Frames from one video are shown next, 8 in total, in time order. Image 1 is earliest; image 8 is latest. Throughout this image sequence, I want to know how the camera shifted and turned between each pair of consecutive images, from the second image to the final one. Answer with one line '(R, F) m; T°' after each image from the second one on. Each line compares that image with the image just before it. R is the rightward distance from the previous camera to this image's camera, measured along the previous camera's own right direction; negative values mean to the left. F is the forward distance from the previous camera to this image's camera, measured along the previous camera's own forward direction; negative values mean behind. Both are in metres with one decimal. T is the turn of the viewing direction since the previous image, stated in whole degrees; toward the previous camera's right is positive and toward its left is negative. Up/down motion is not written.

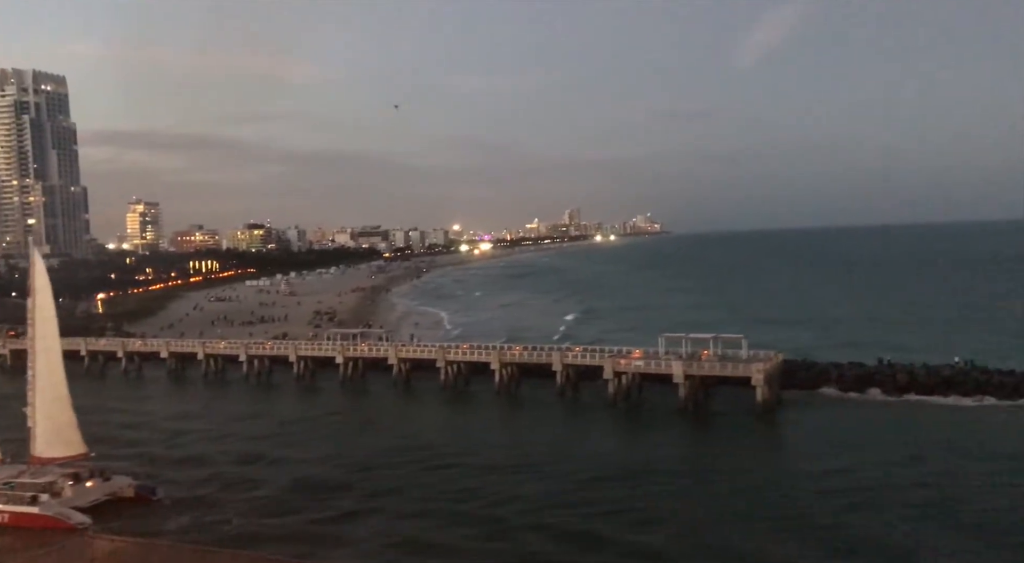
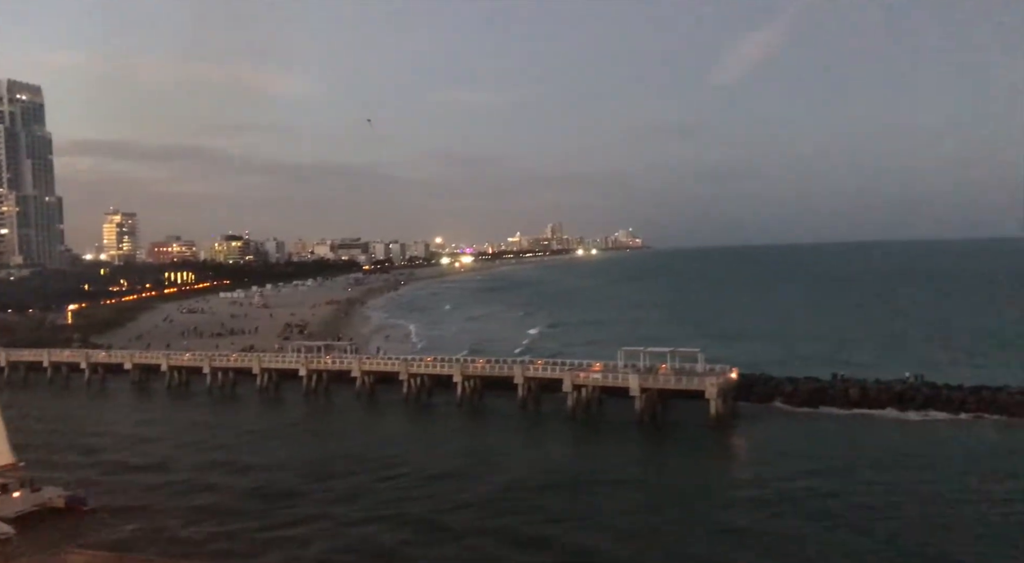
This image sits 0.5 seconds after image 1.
(-1.5, -1.6) m; +2°
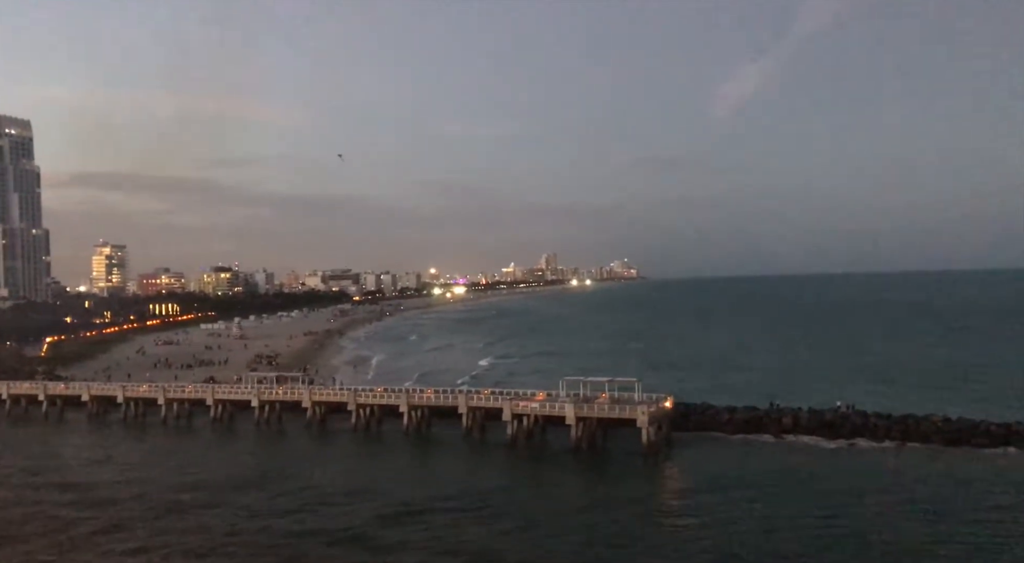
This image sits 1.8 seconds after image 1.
(+2.9, -1.3) m; 0°
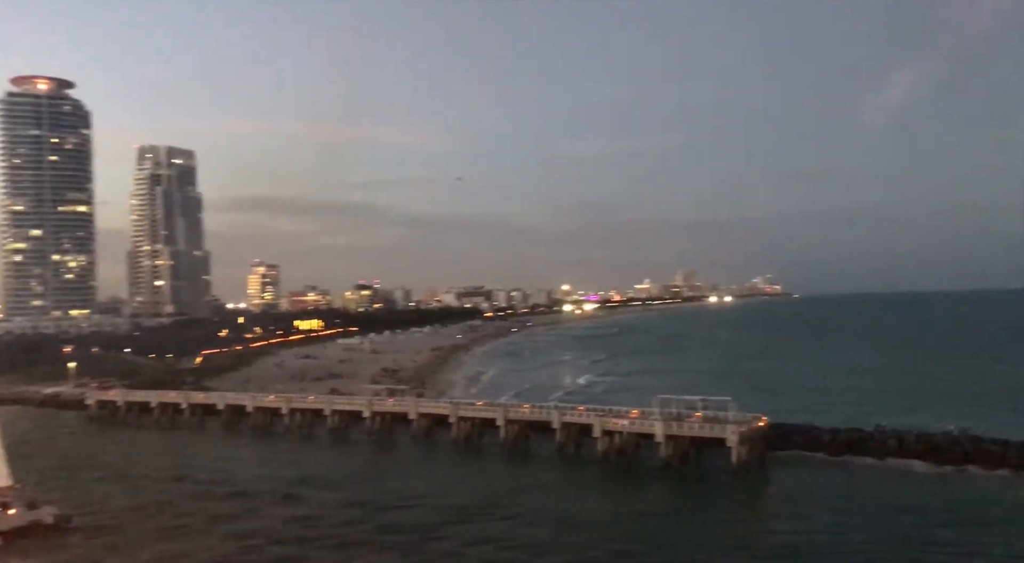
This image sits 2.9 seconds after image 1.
(+2.6, -1.4) m; -9°
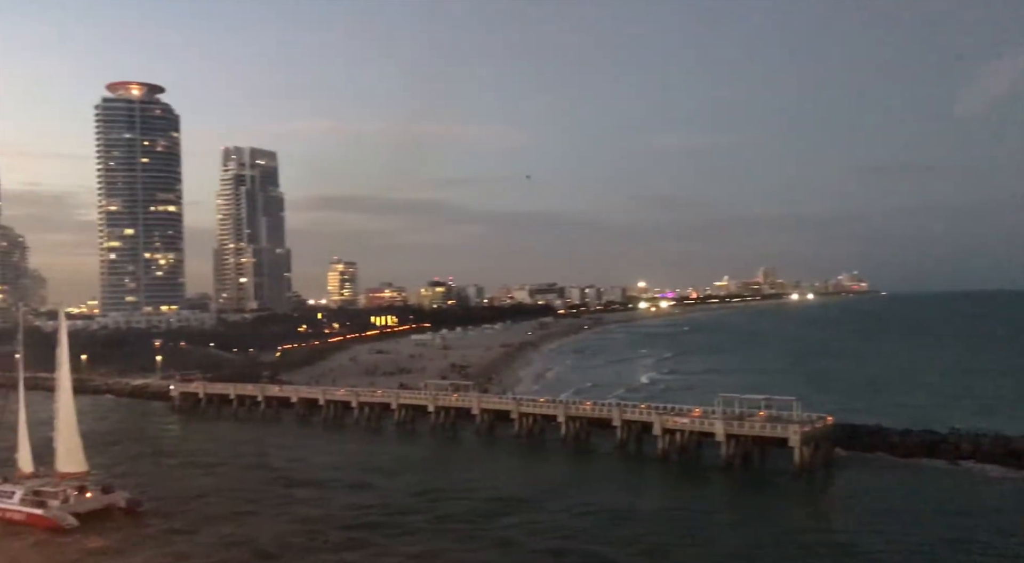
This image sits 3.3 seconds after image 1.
(+0.9, -0.5) m; -5°
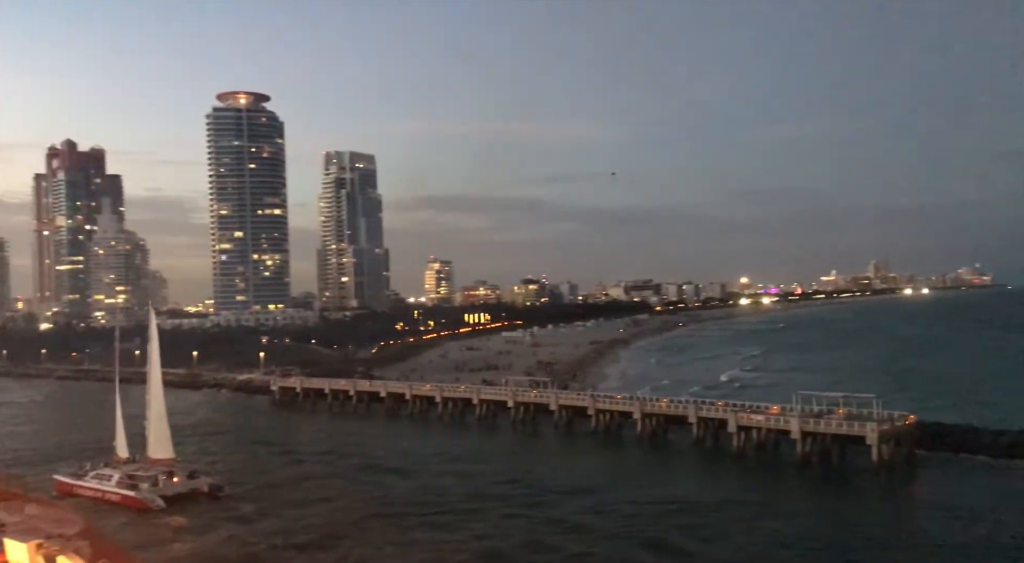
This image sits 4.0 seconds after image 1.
(+1.4, -0.9) m; -7°
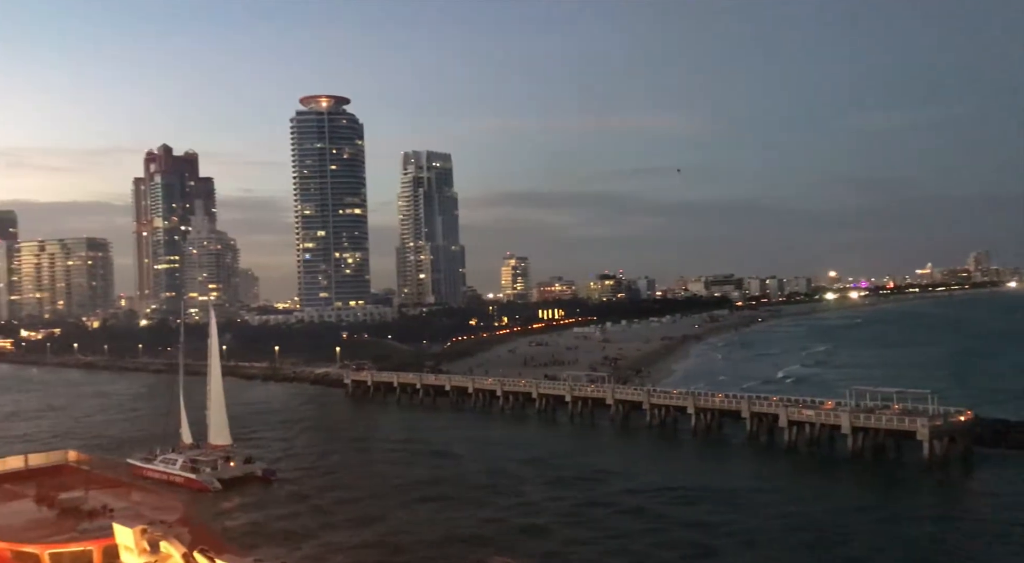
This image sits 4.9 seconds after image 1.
(+1.6, -1.1) m; -6°
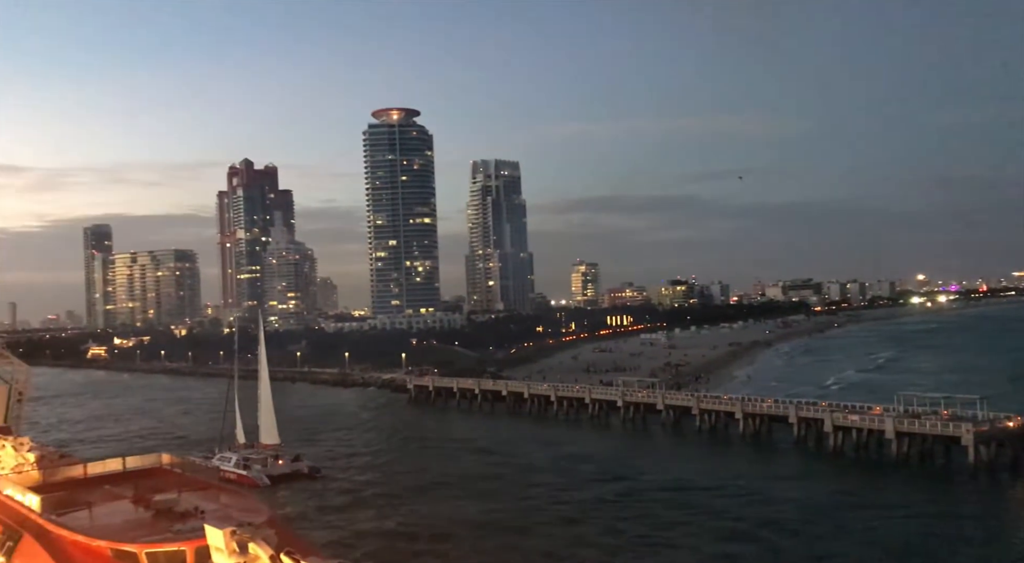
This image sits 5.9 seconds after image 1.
(+1.6, -1.1) m; -5°
